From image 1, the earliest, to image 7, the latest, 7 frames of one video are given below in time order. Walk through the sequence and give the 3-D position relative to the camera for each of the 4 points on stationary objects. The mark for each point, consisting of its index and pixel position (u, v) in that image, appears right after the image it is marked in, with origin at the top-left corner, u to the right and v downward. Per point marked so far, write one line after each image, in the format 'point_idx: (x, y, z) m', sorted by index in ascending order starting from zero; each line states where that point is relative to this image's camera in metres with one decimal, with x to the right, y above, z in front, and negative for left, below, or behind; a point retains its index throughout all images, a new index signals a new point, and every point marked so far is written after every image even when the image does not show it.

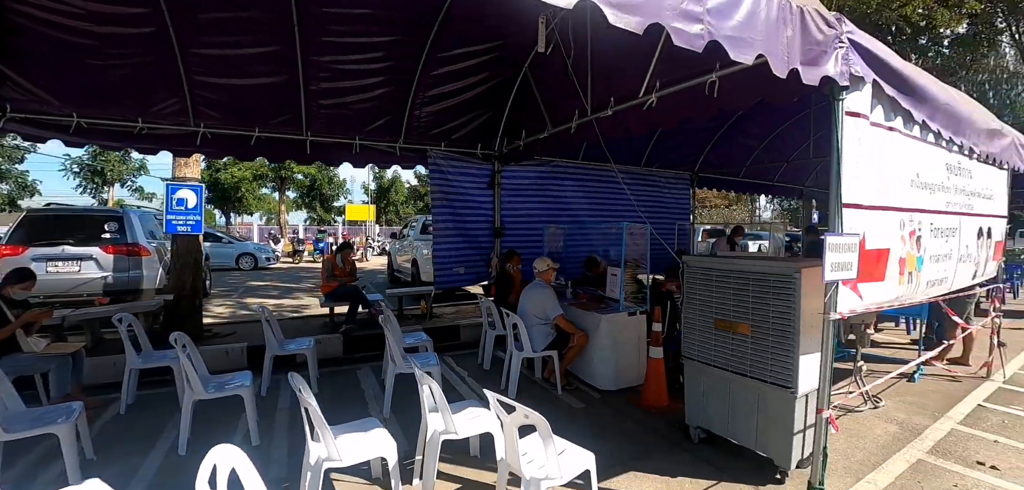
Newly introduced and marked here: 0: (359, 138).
0: (-1.8, +1.4, +5.9) m
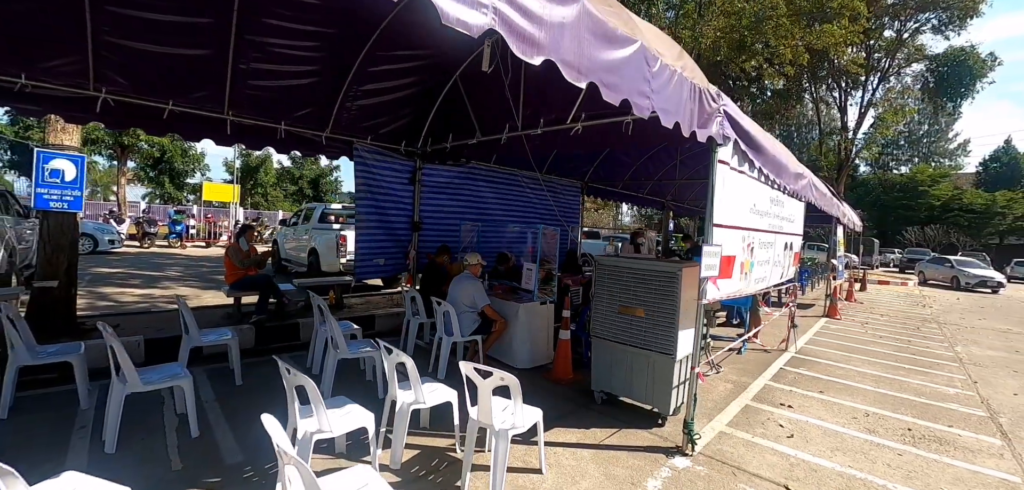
0: (-2.8, +1.5, +5.8) m
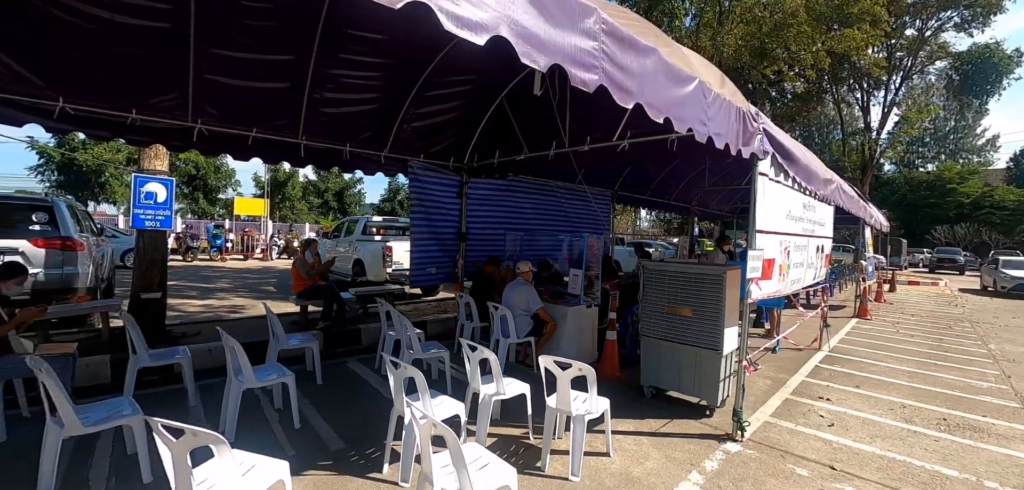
0: (-2.2, +1.4, +6.3) m
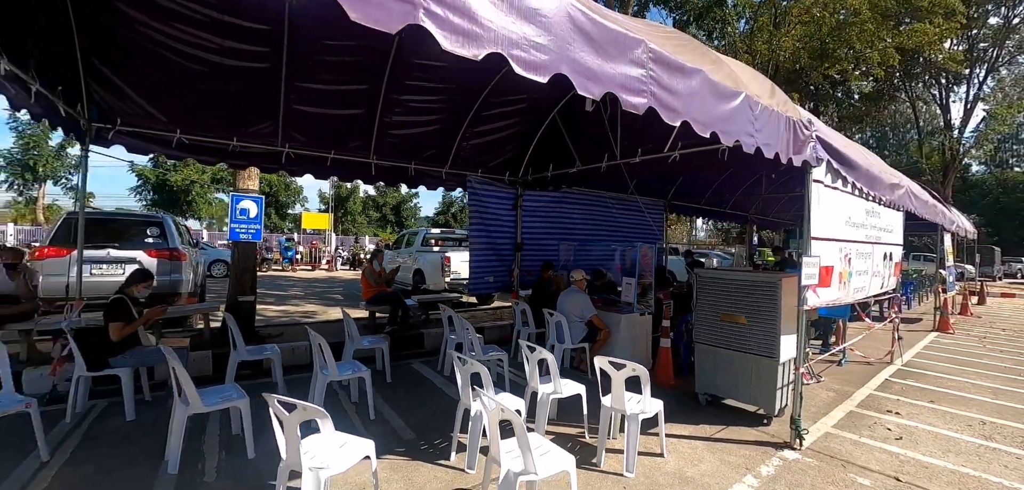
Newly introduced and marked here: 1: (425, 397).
0: (-1.4, +1.2, +6.8) m
1: (-1.0, -1.7, +5.0) m
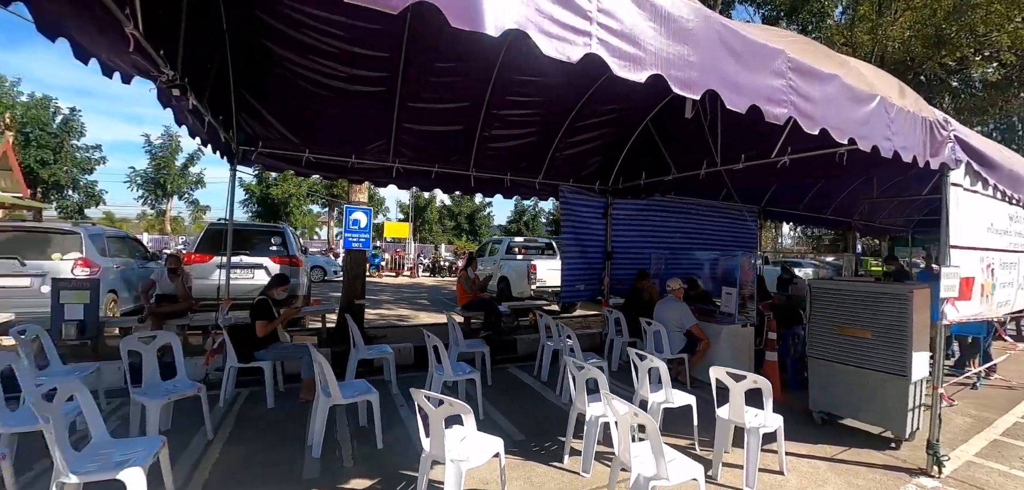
0: (0.0, +1.1, +7.1) m
1: (+0.2, -1.8, +5.2) m
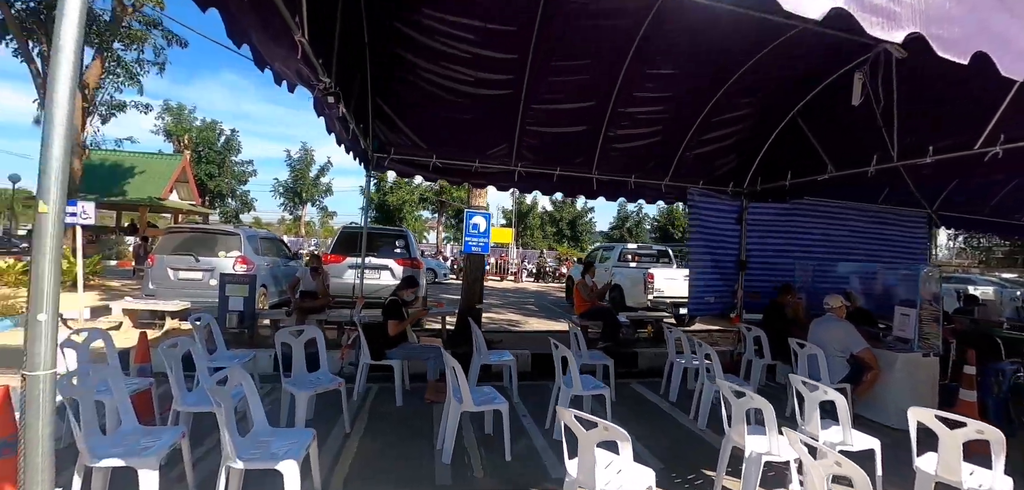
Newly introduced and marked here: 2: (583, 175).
0: (+1.7, +1.0, +6.7) m
1: (+1.5, -1.8, +4.8) m
2: (+1.0, +1.0, +6.6) m
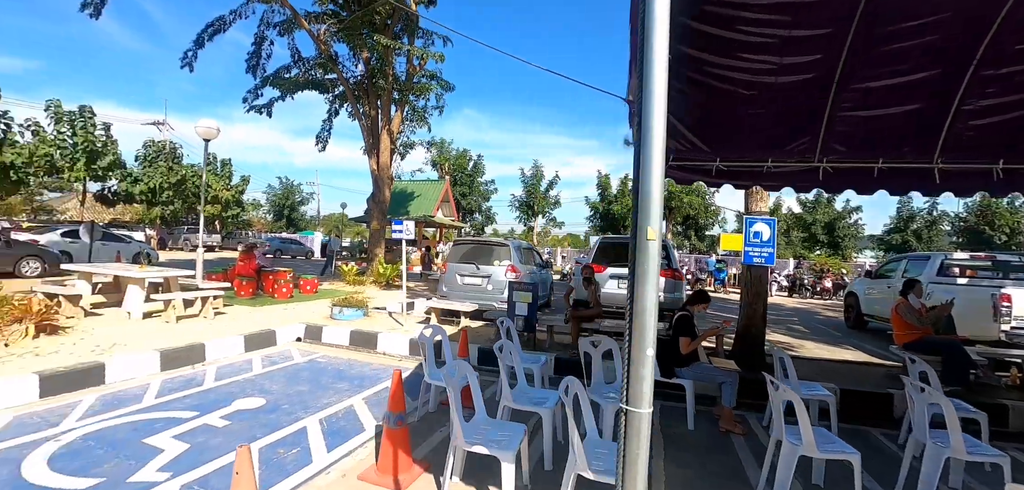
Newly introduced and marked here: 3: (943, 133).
0: (+5.2, +0.9, +4.9) m
1: (+4.1, -1.9, +3.2) m
2: (+4.5, +0.9, +5.1) m
3: (+4.4, +1.1, +4.7) m
